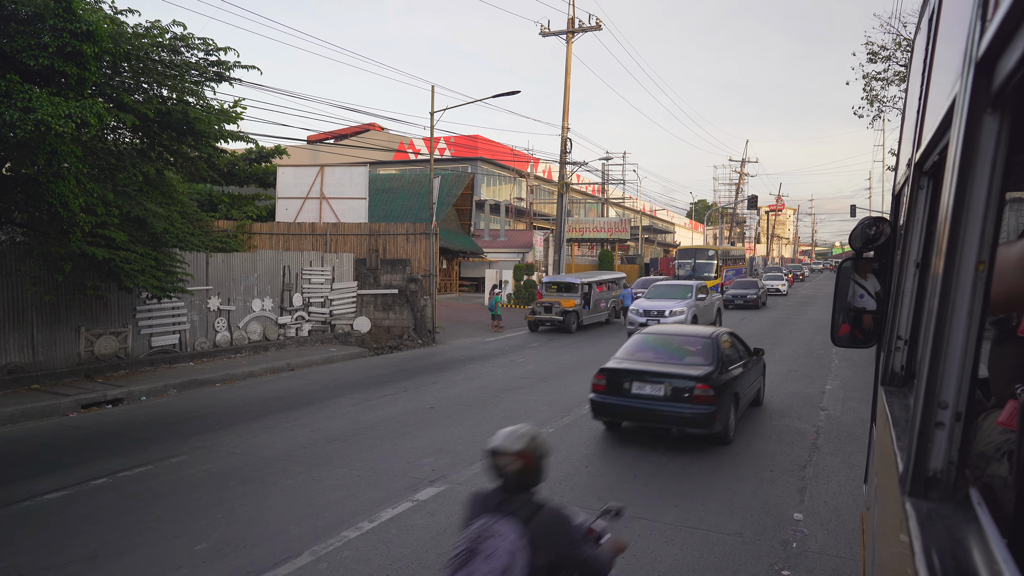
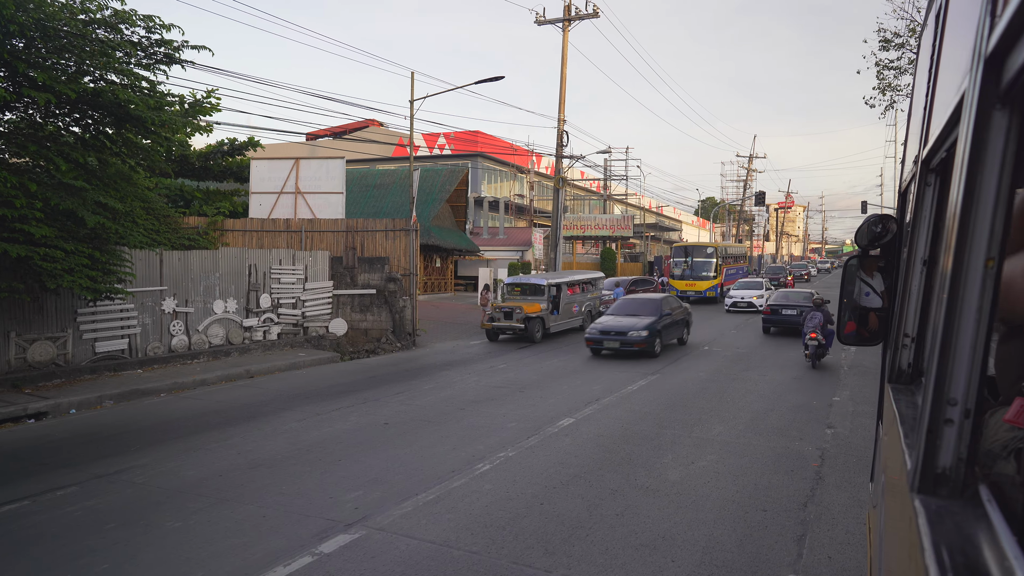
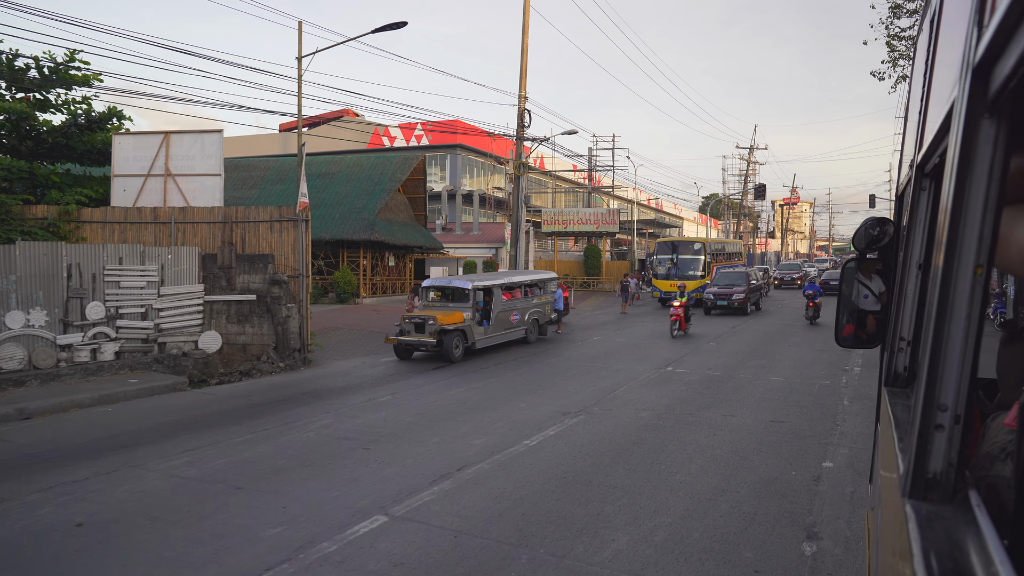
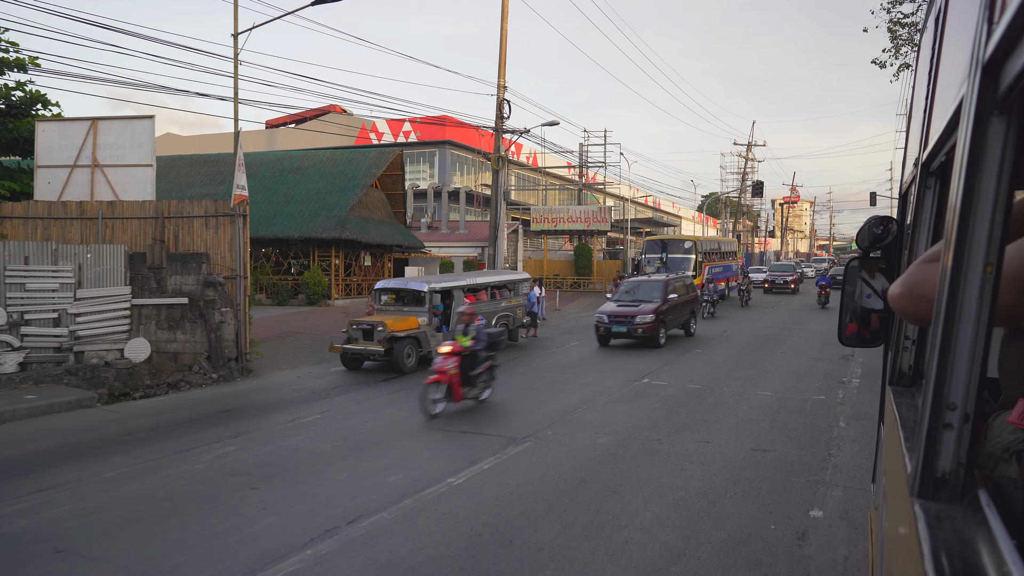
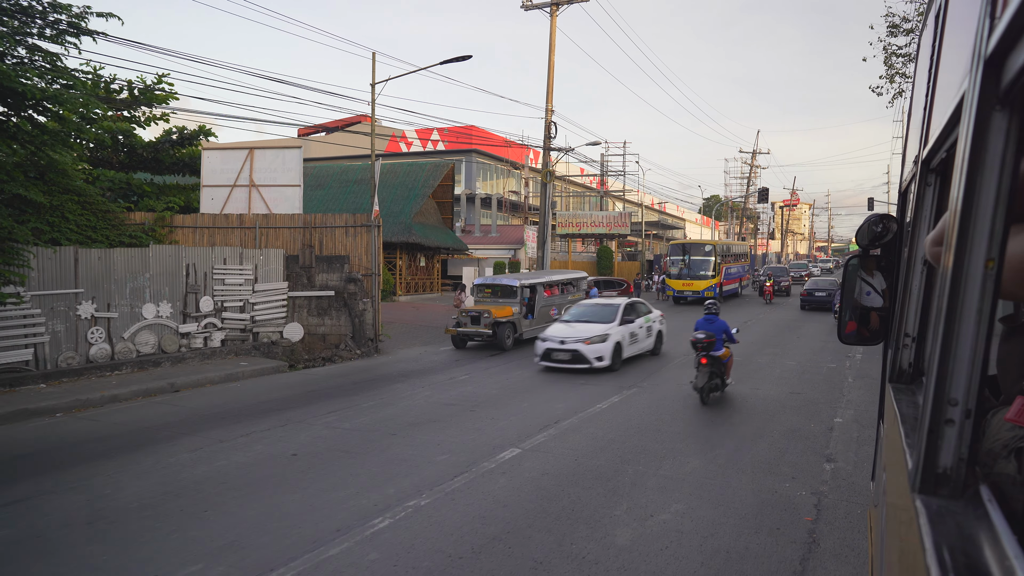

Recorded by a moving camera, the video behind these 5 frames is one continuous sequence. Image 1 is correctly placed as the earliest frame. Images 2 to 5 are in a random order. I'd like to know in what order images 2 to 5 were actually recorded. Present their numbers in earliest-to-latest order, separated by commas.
2, 5, 3, 4
